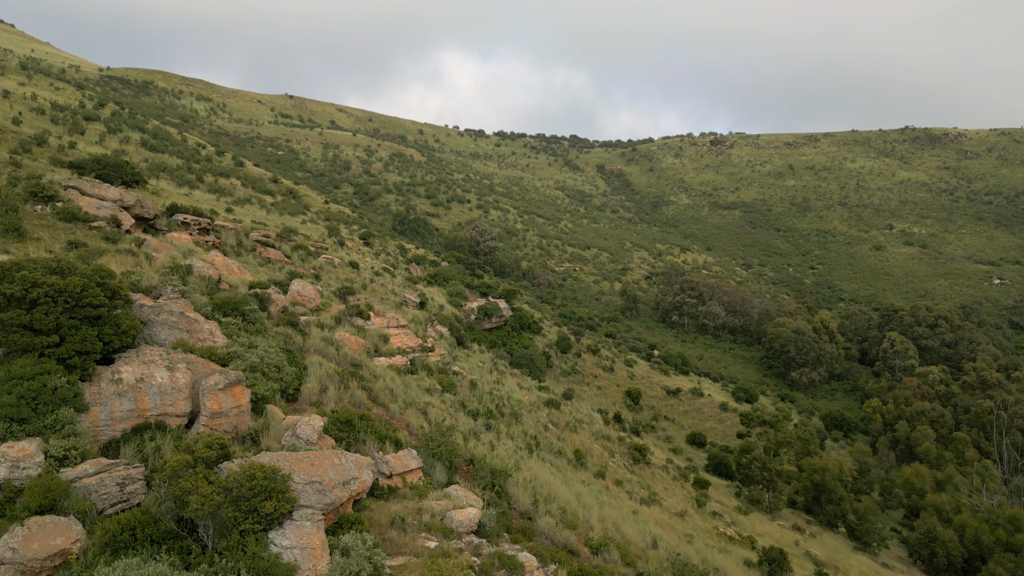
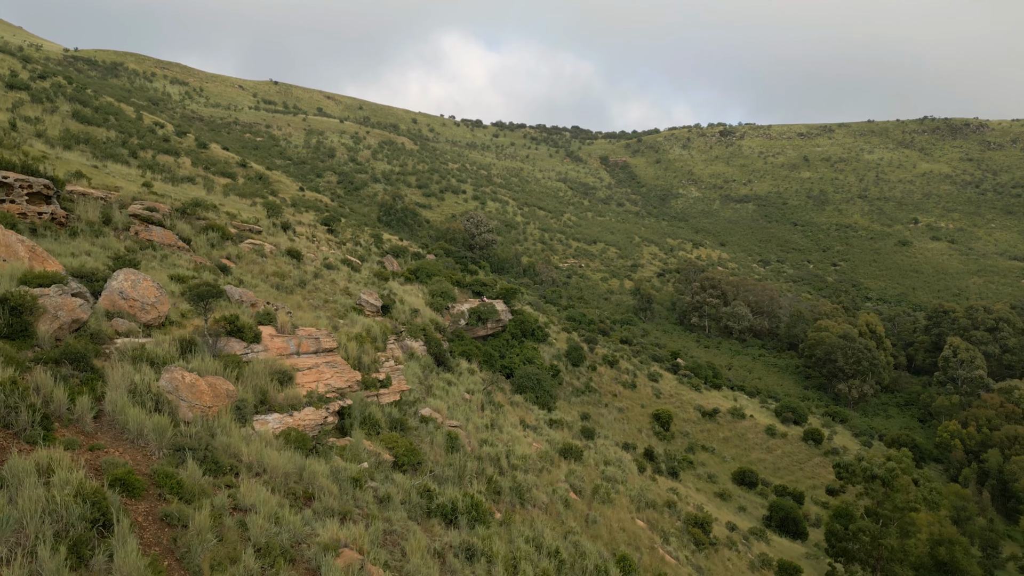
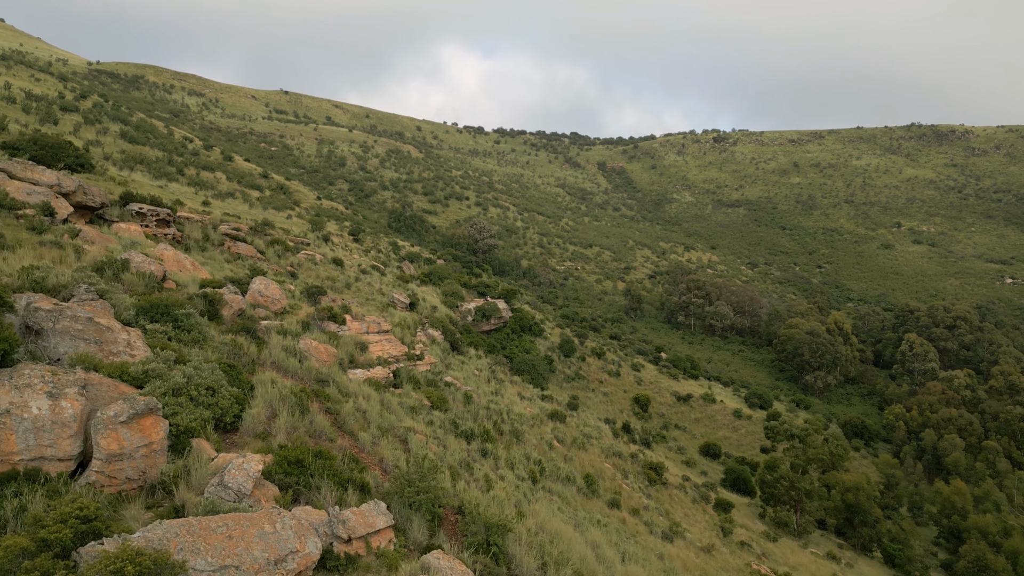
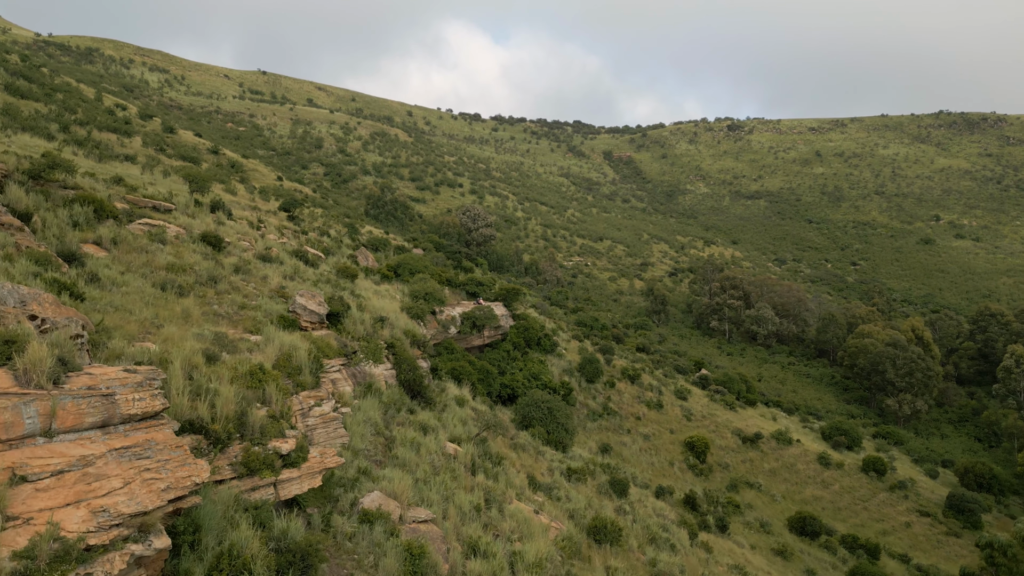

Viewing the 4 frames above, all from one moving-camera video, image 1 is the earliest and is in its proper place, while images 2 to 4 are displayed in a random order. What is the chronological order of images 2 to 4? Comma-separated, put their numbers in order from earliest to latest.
3, 2, 4
